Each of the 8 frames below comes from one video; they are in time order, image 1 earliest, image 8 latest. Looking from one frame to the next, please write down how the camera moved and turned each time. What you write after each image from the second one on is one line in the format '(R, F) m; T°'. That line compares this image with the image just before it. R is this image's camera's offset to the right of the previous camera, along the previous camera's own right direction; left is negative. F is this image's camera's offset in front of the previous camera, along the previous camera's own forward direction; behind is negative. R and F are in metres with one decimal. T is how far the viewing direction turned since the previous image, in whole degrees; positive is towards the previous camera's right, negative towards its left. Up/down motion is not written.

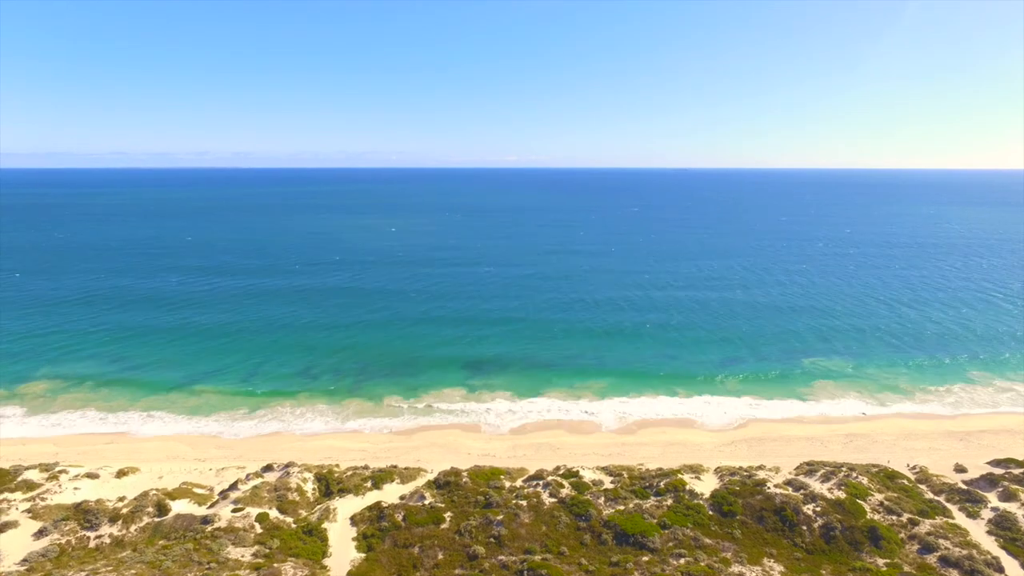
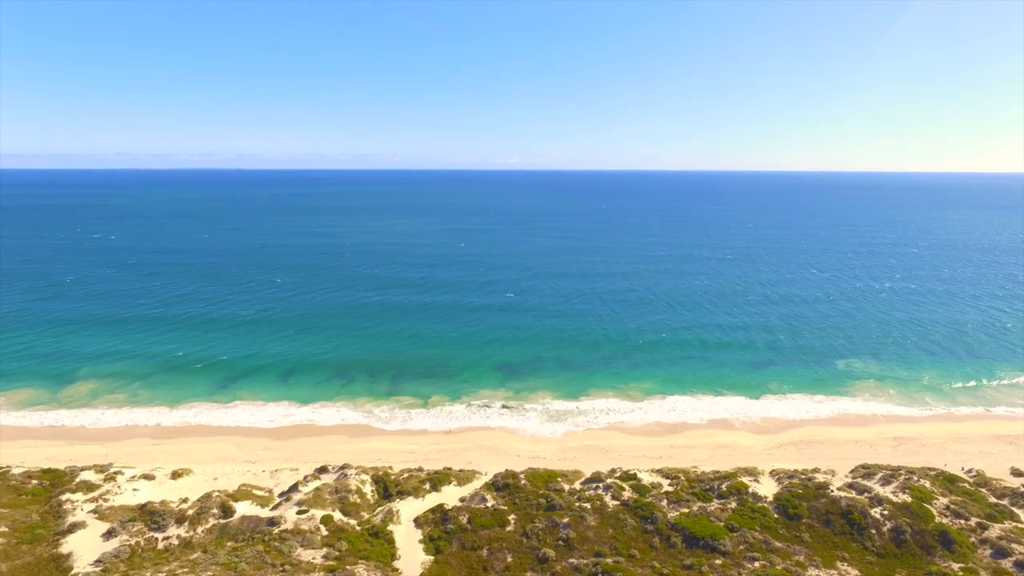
(-4.1, 0.0) m; 0°
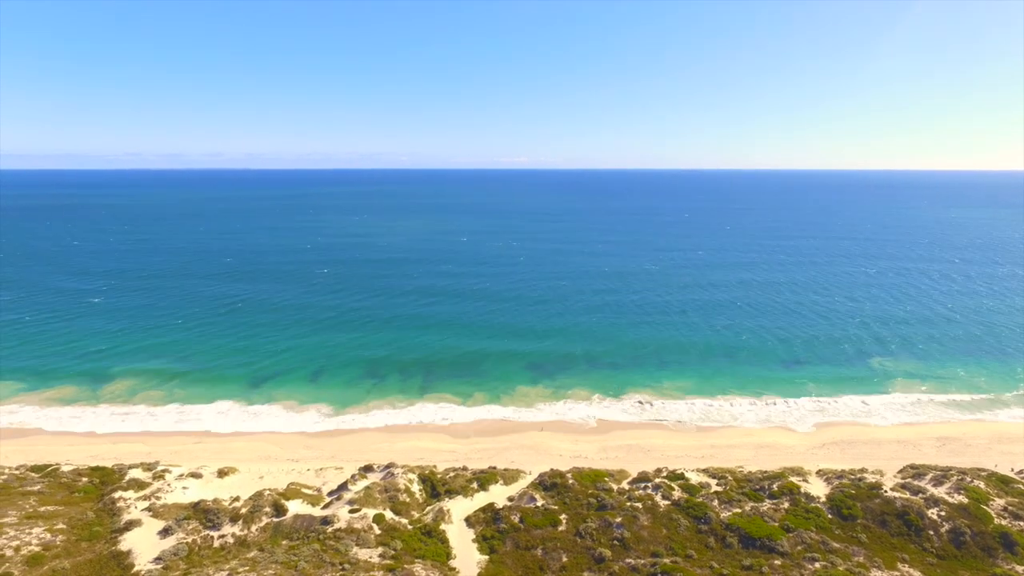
(-2.9, +0.1) m; -1°
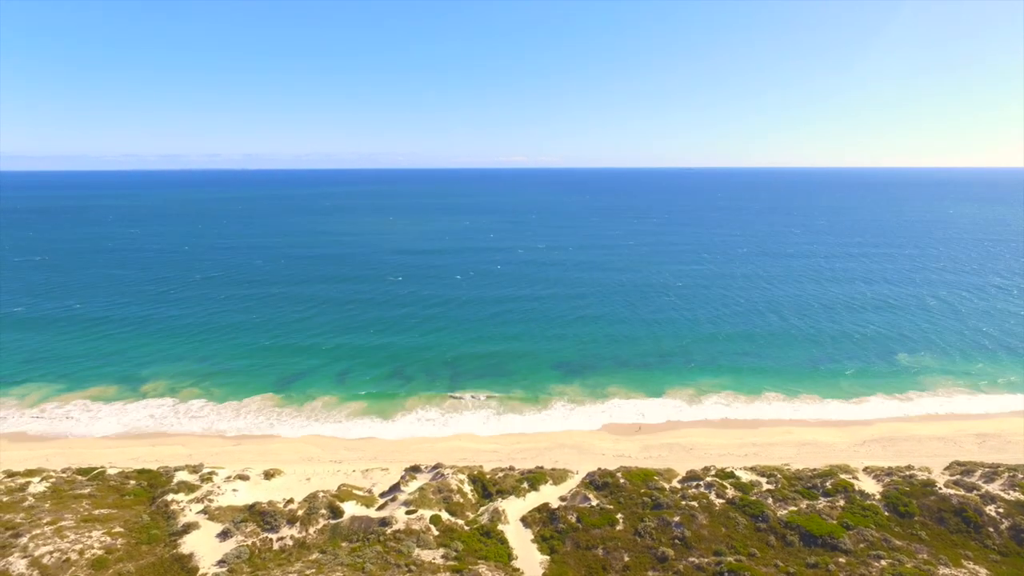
(-3.6, +0.1) m; 0°
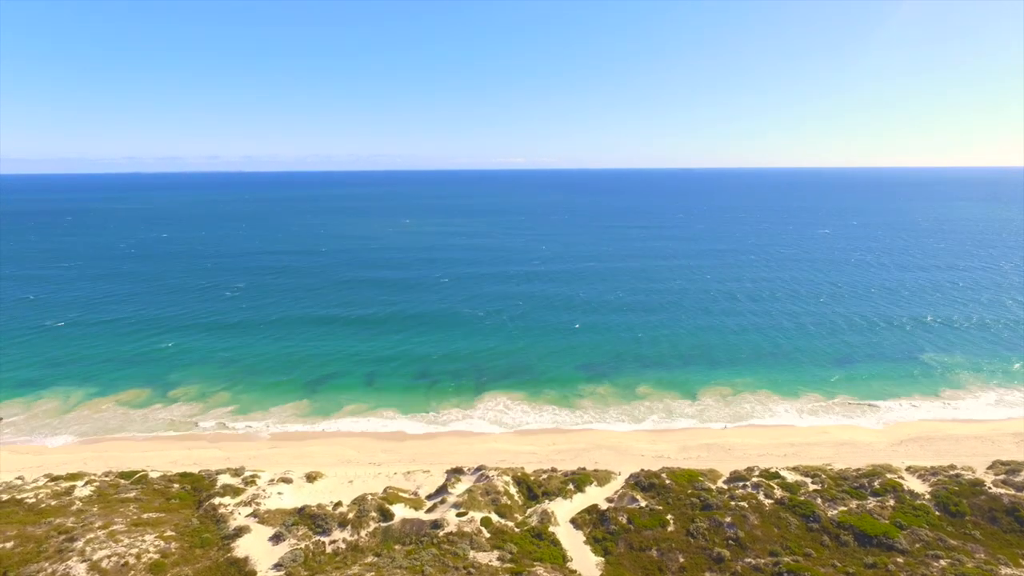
(-3.1, +0.1) m; 0°
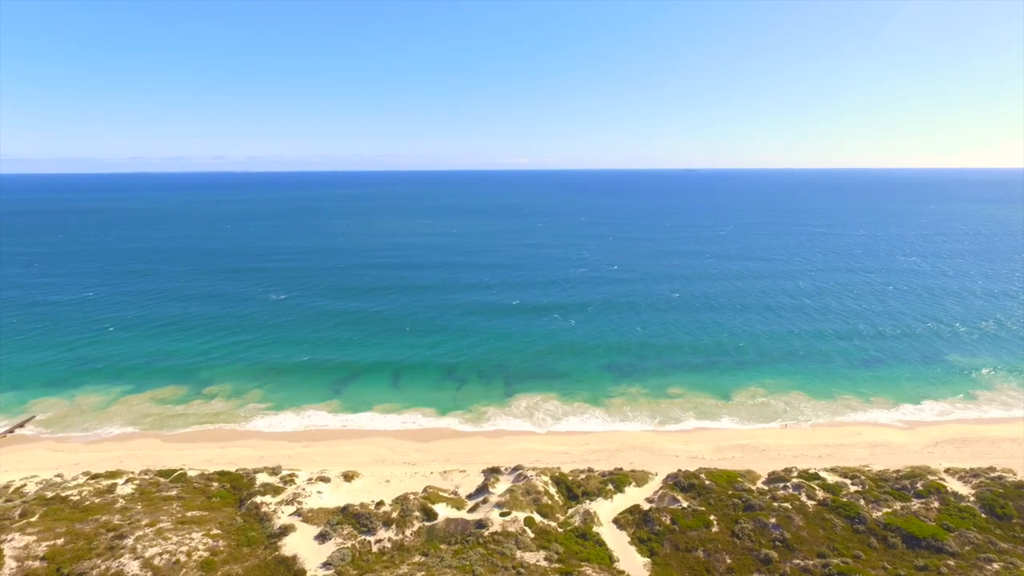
(-2.6, 0.0) m; 0°
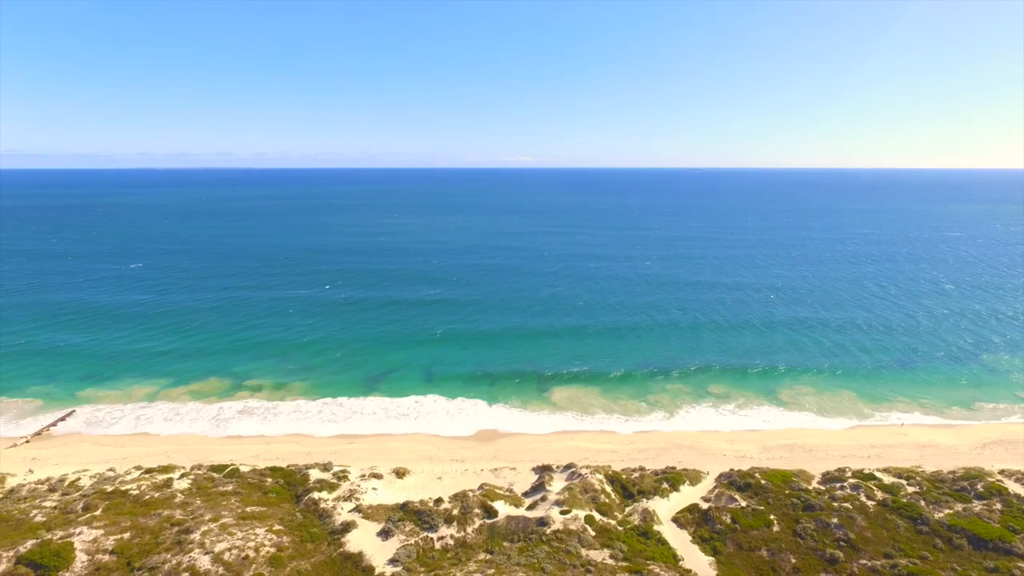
(-3.6, +0.2) m; 0°
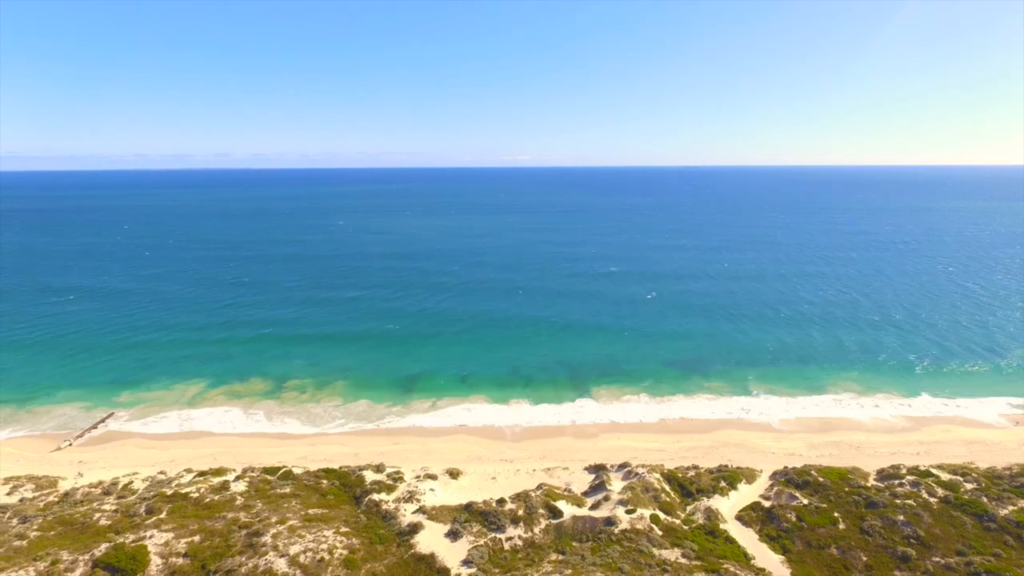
(-4.0, +0.2) m; 0°
